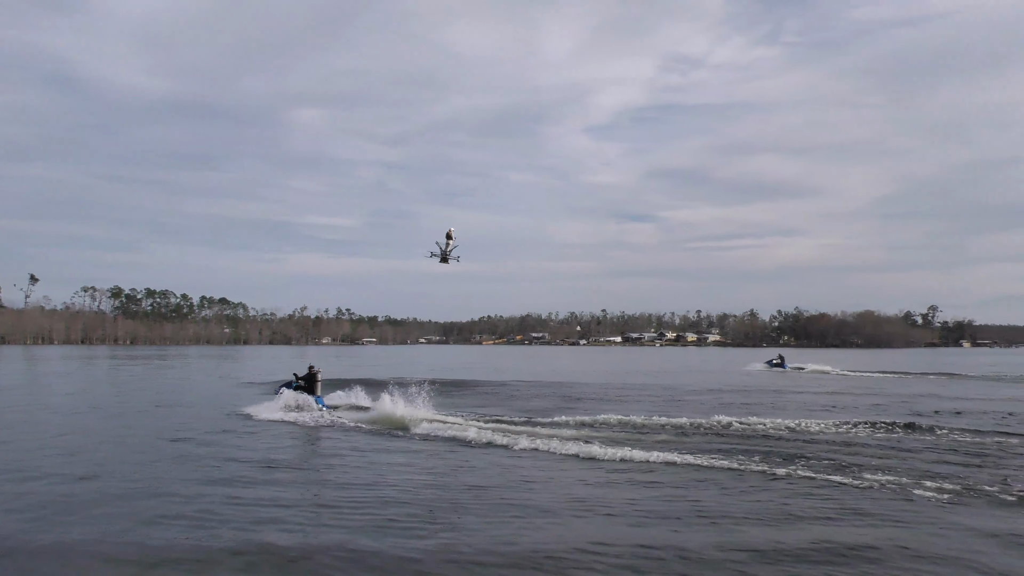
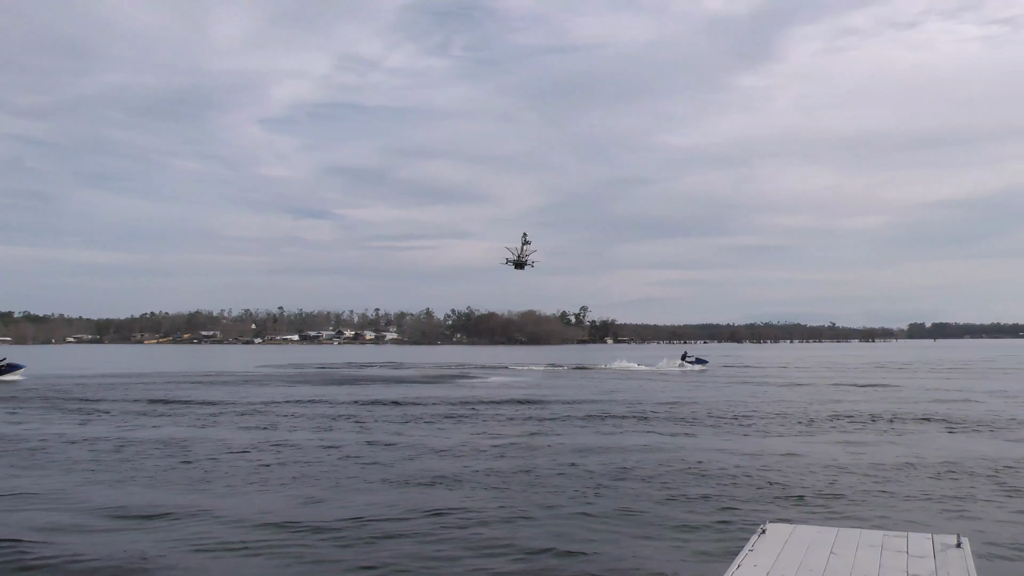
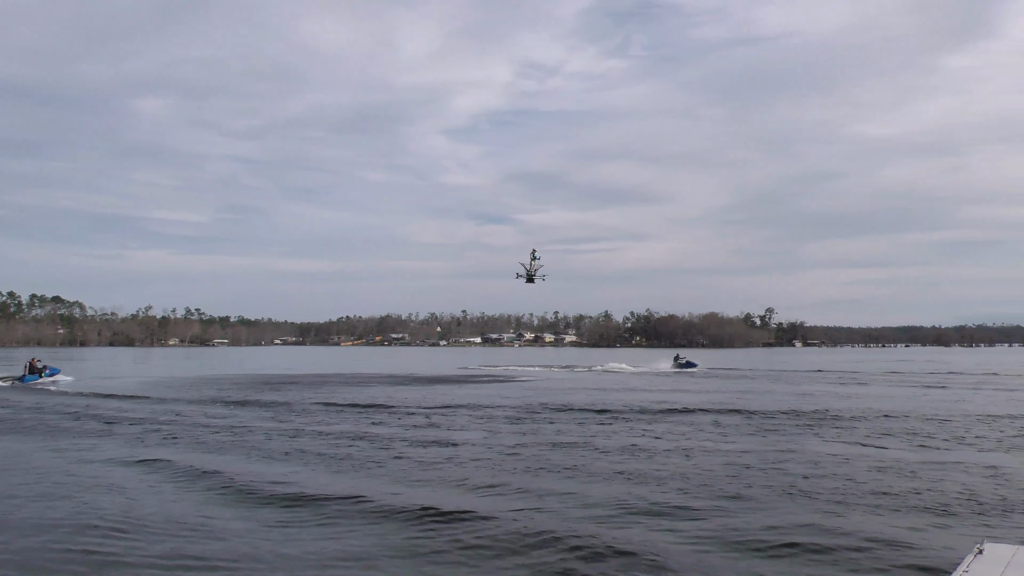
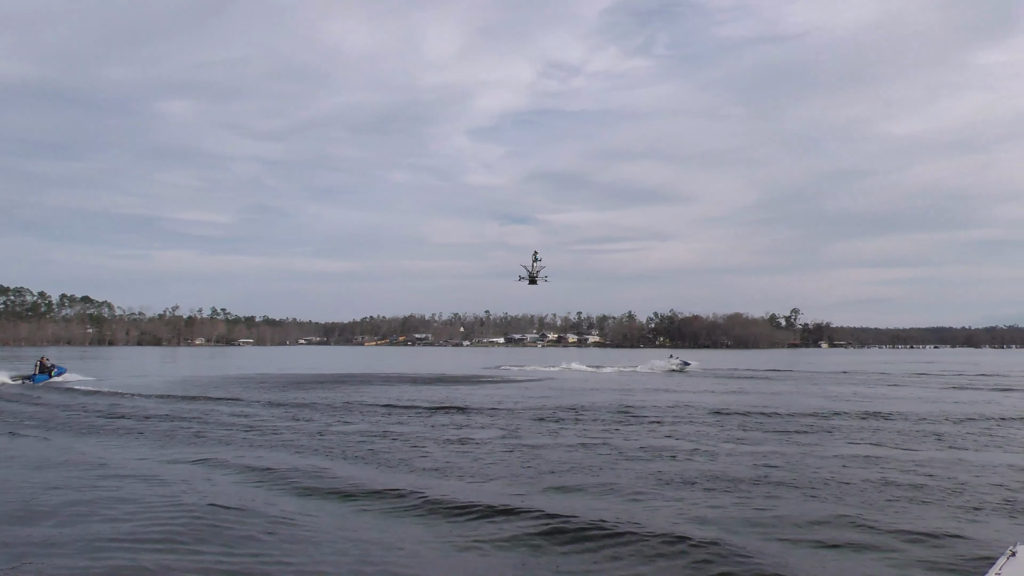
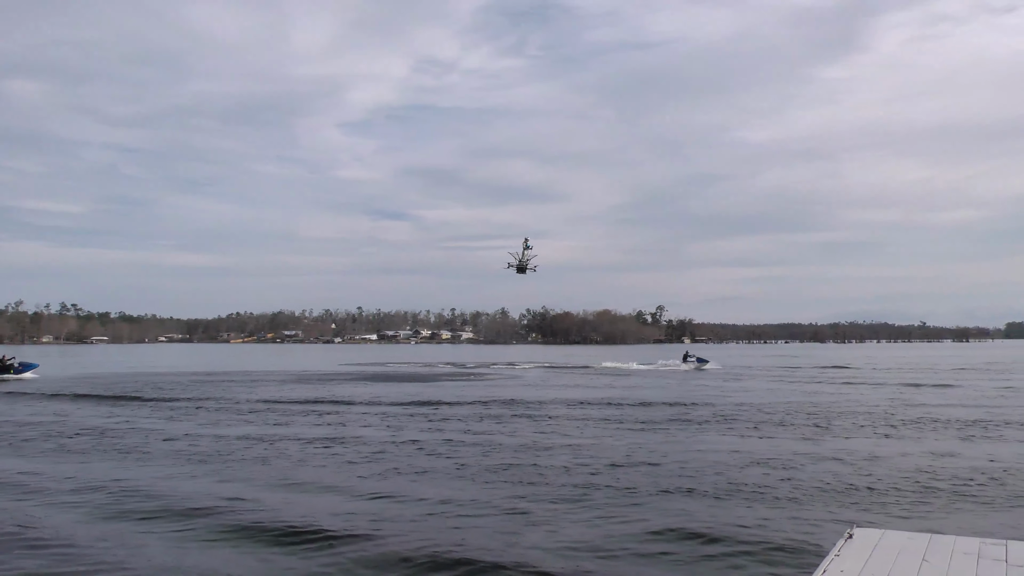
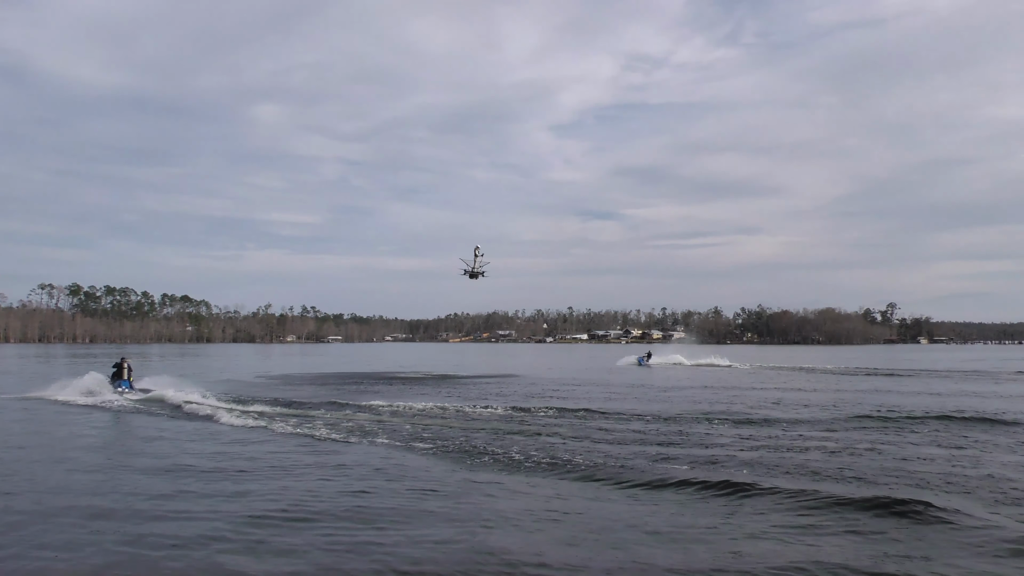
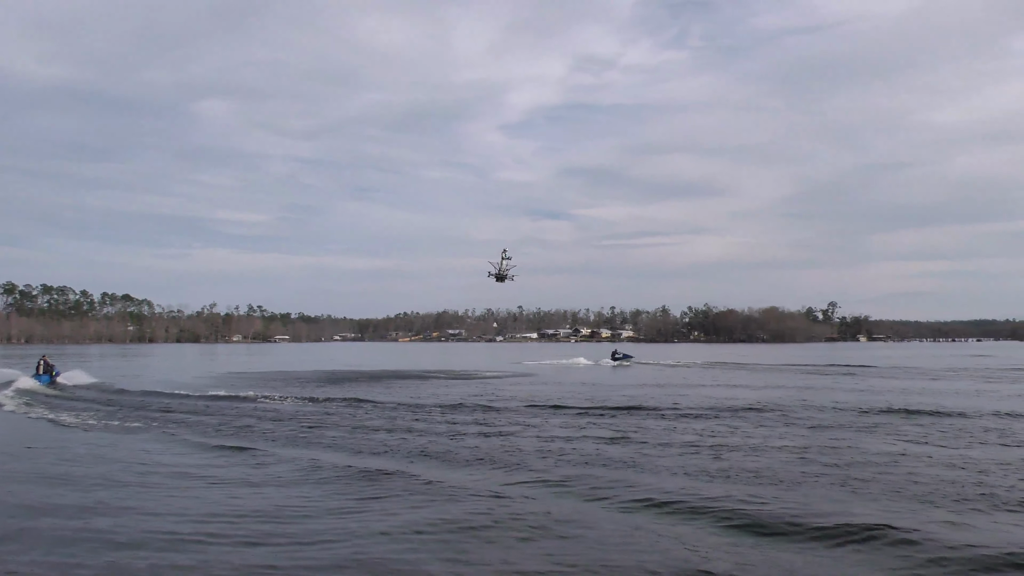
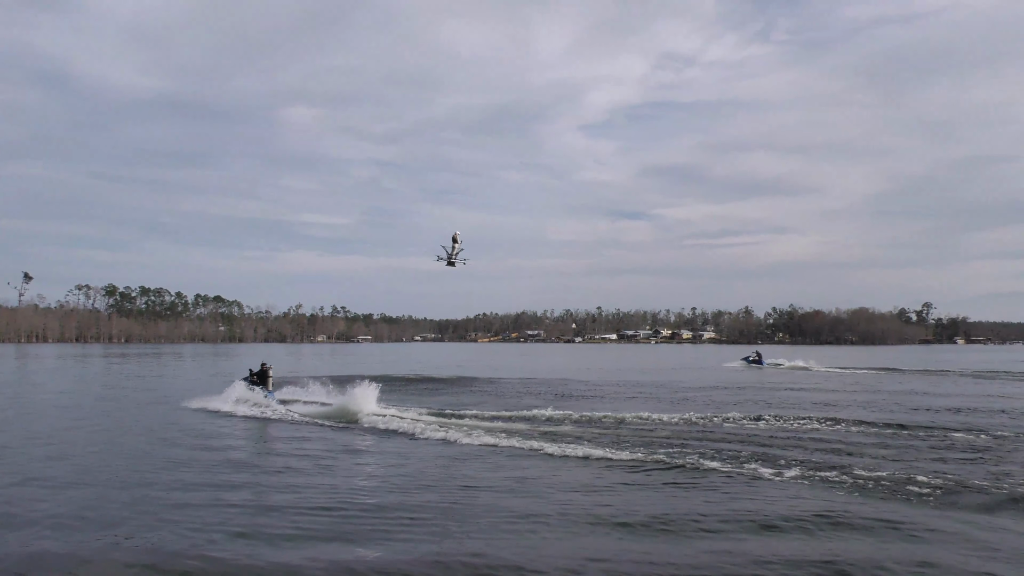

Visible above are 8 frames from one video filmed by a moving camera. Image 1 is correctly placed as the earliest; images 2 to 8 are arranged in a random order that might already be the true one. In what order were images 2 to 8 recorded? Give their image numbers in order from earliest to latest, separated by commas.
8, 6, 7, 4, 3, 5, 2
